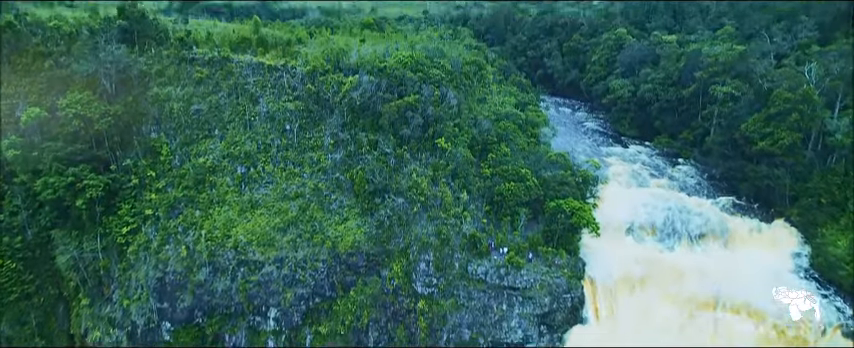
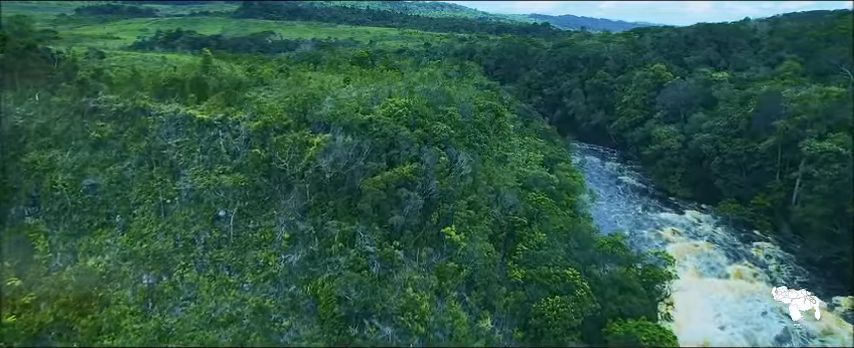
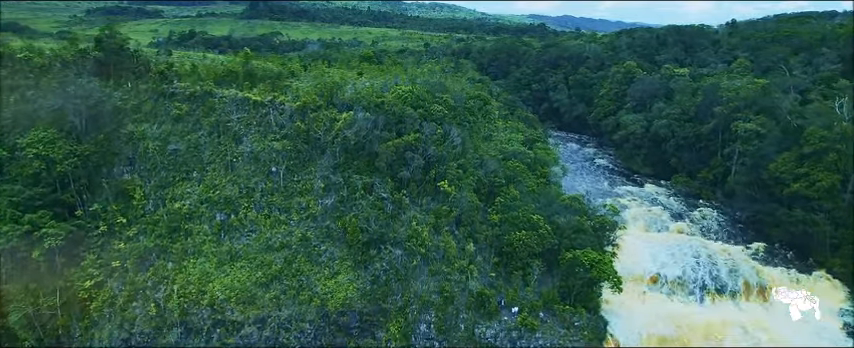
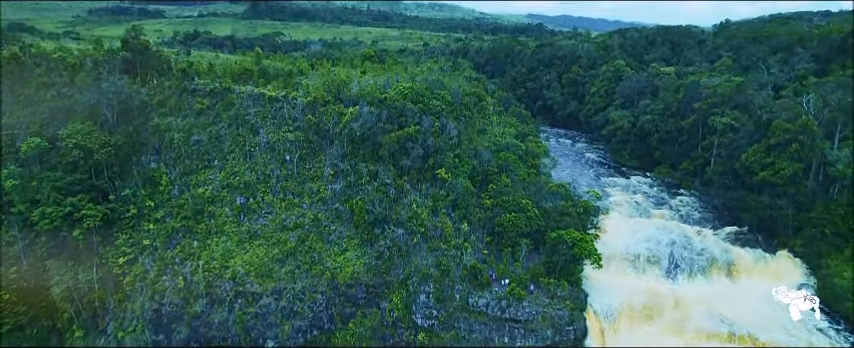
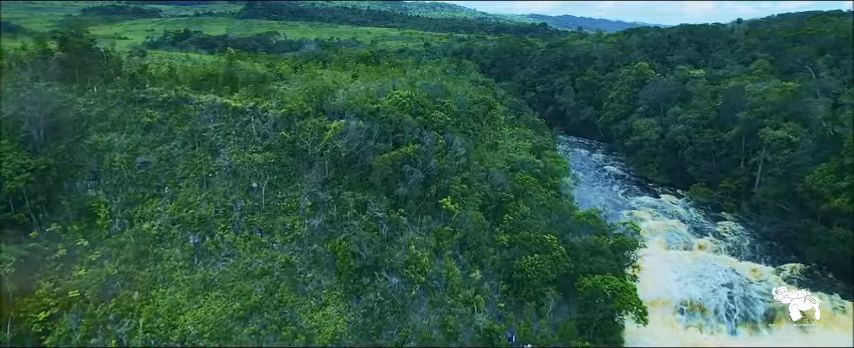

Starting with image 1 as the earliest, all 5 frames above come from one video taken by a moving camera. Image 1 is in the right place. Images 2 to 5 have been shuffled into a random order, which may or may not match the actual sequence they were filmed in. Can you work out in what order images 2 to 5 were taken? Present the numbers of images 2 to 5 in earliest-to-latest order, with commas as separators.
4, 3, 5, 2
